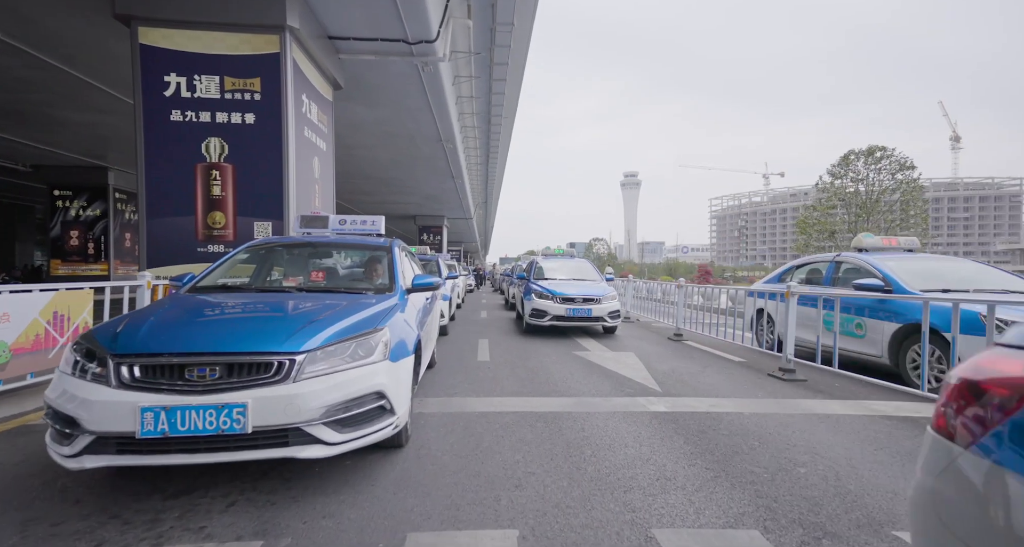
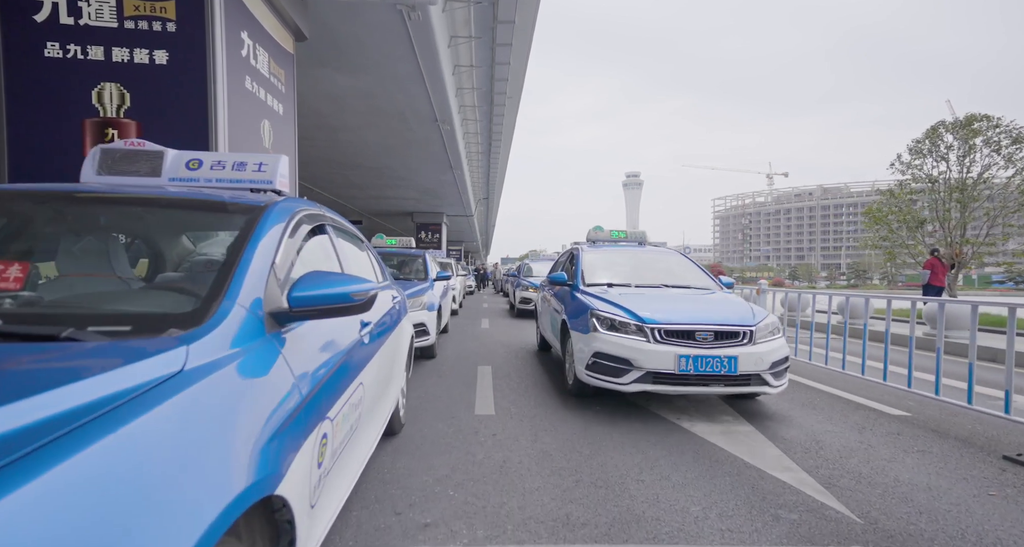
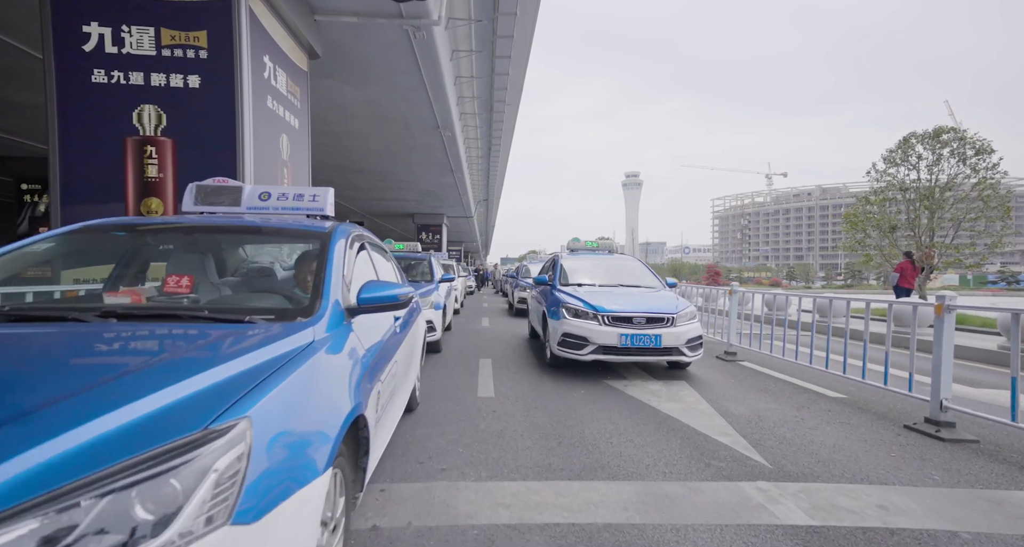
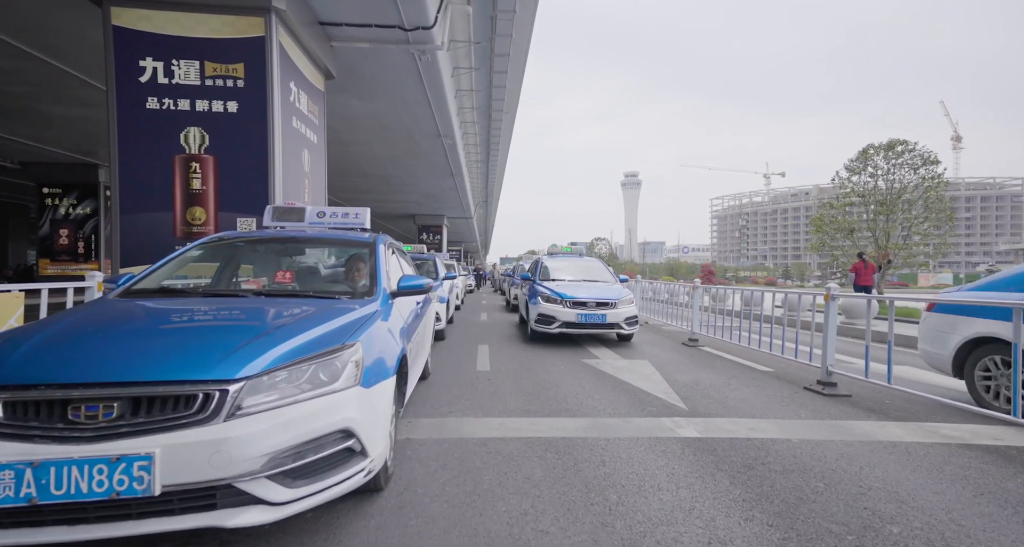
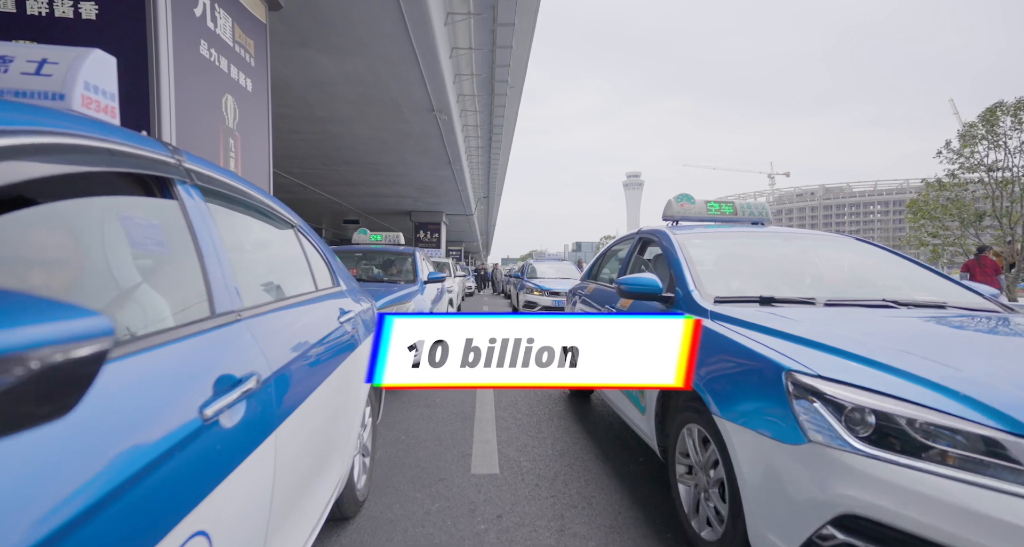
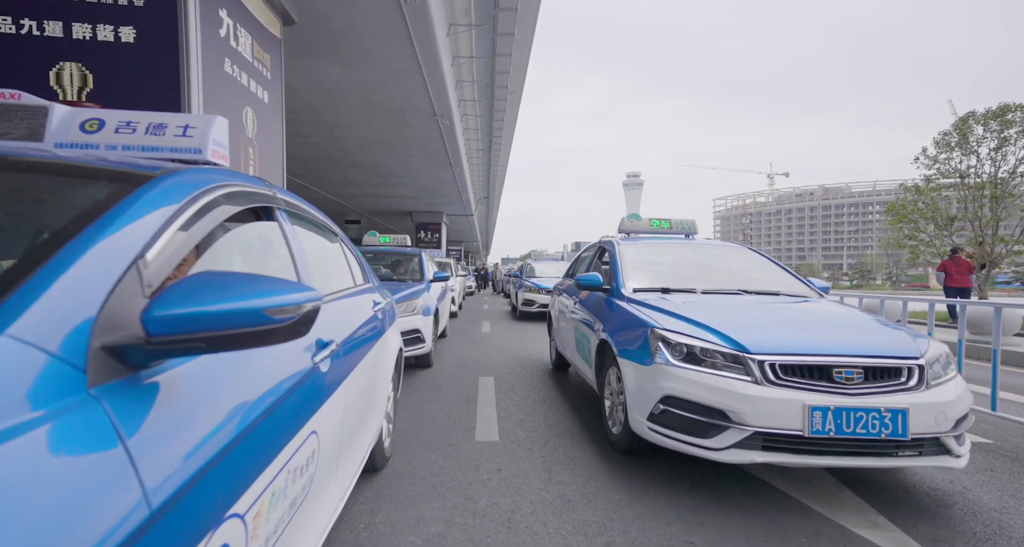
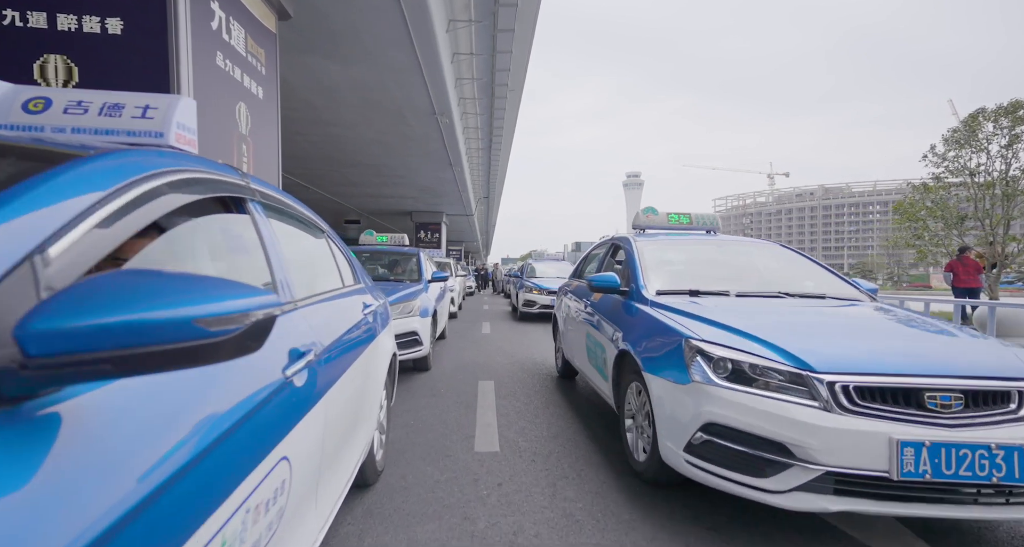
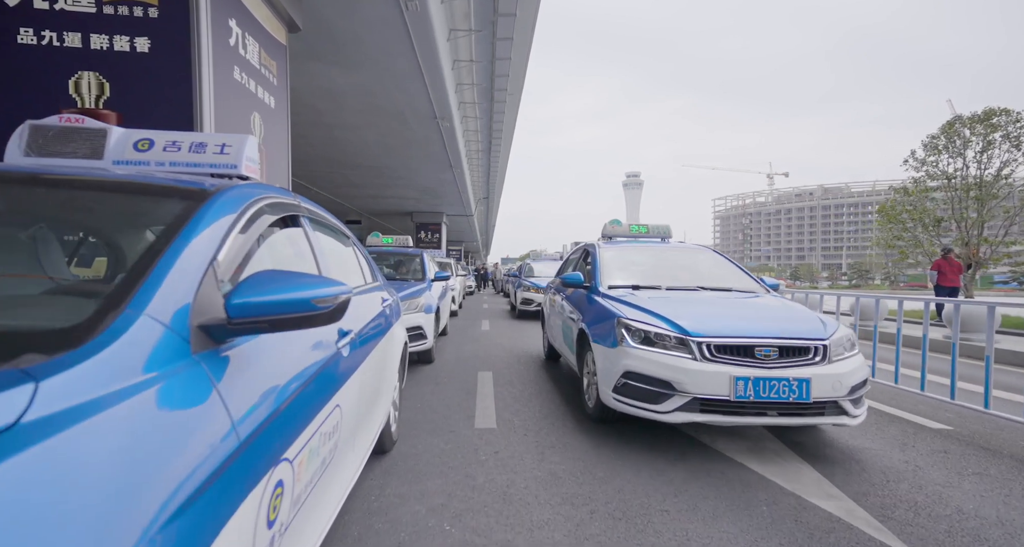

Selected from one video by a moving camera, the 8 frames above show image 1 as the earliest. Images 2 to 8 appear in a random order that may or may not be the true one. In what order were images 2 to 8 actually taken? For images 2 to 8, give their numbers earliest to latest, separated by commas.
4, 3, 2, 8, 6, 7, 5
